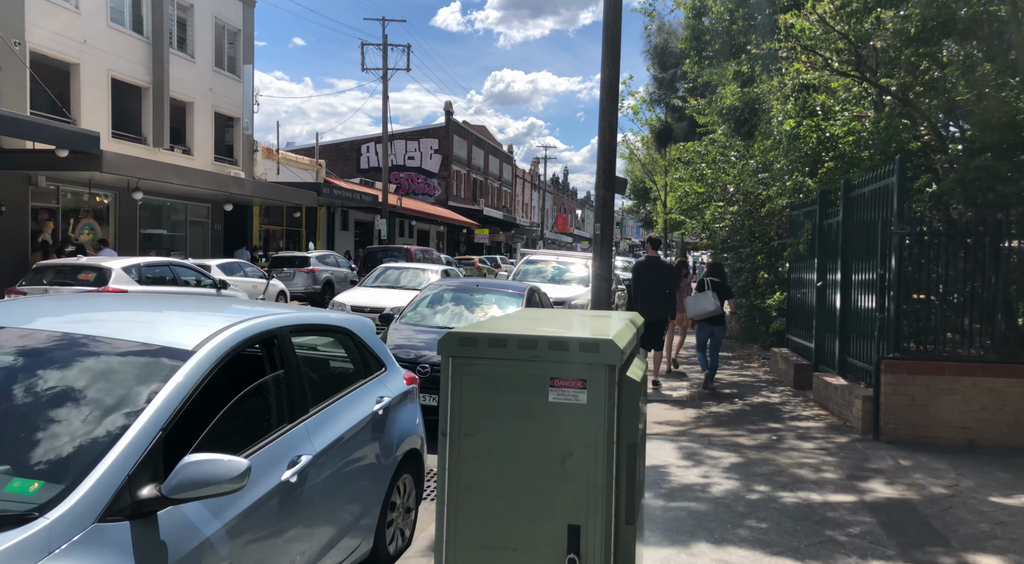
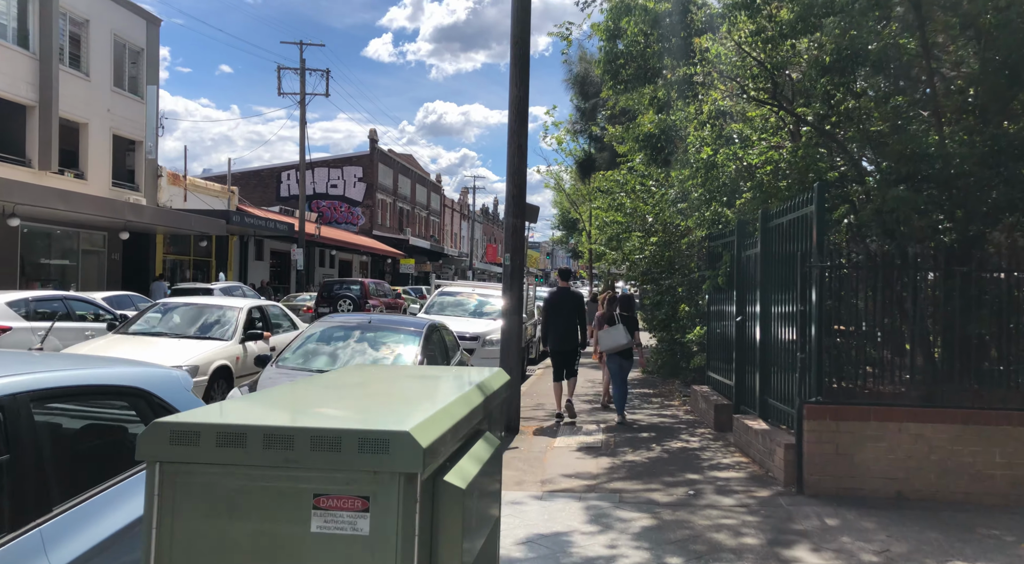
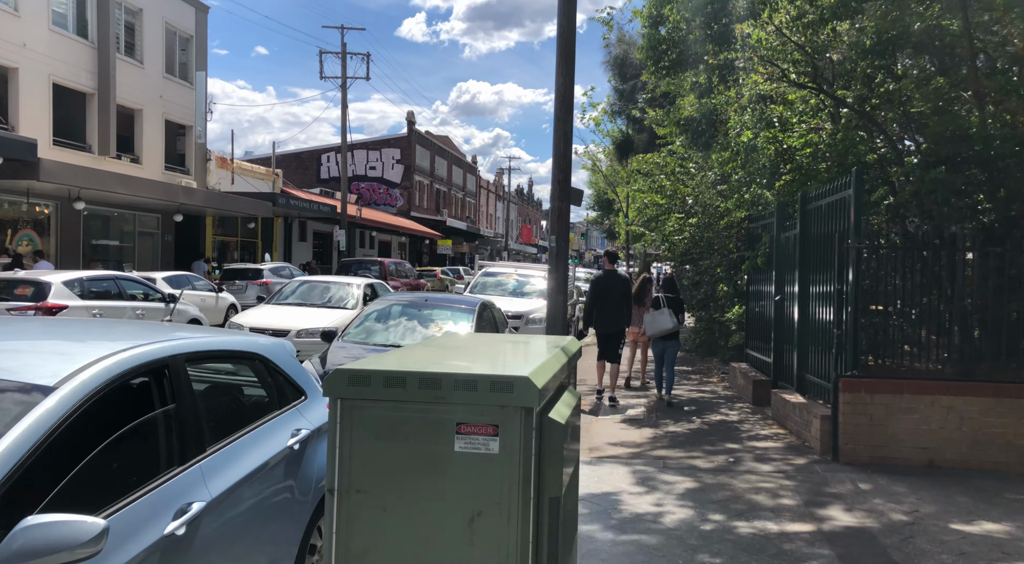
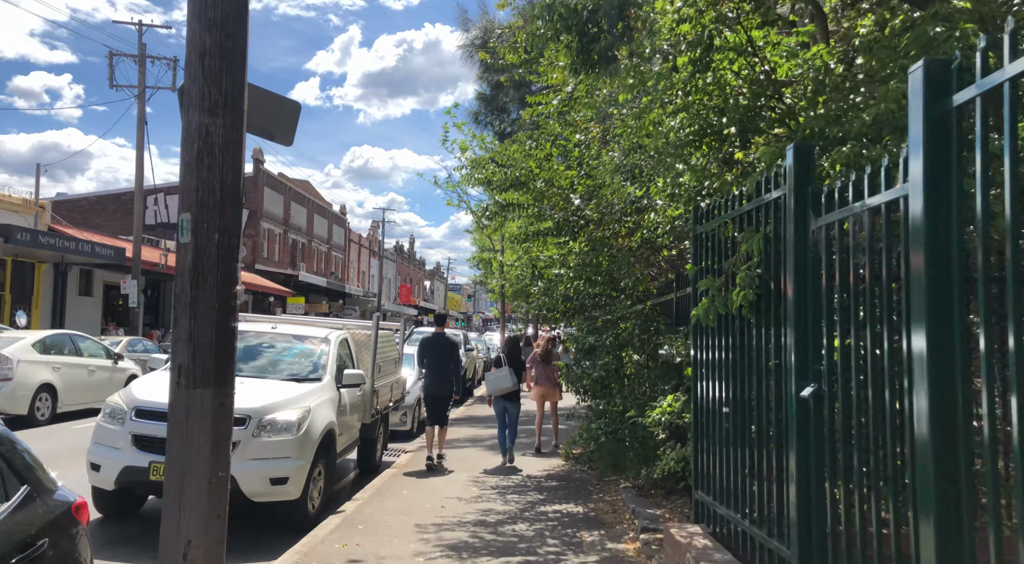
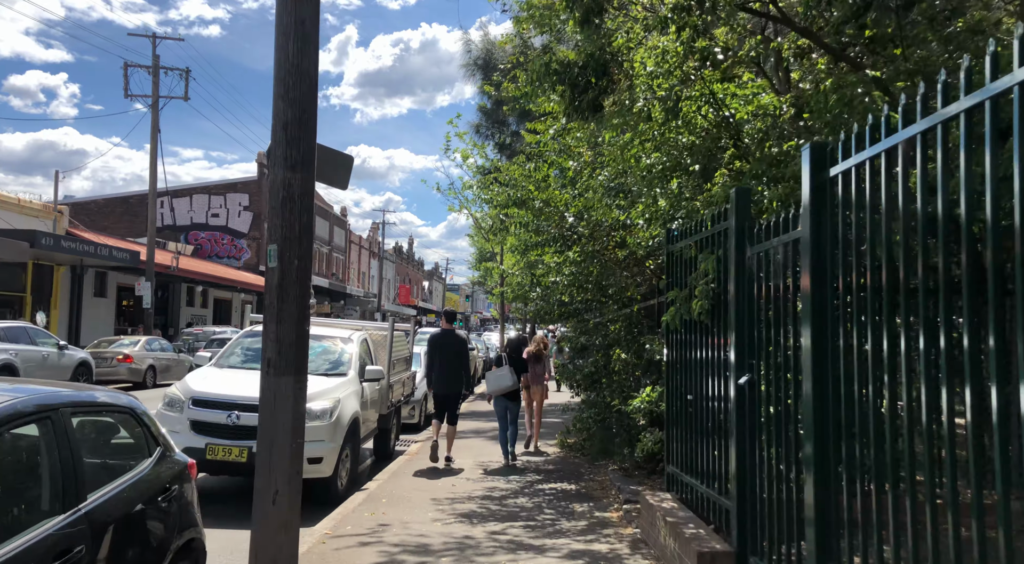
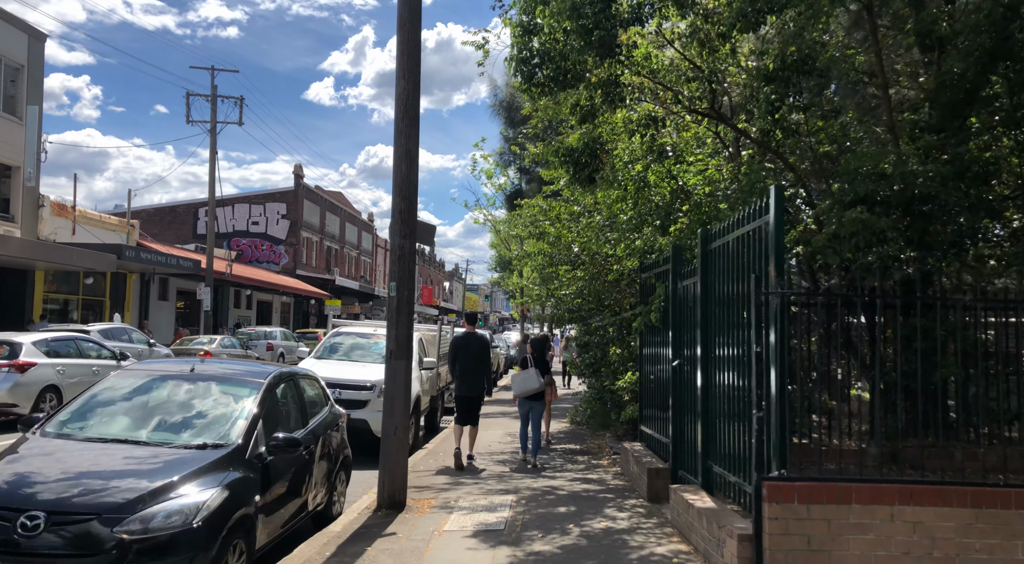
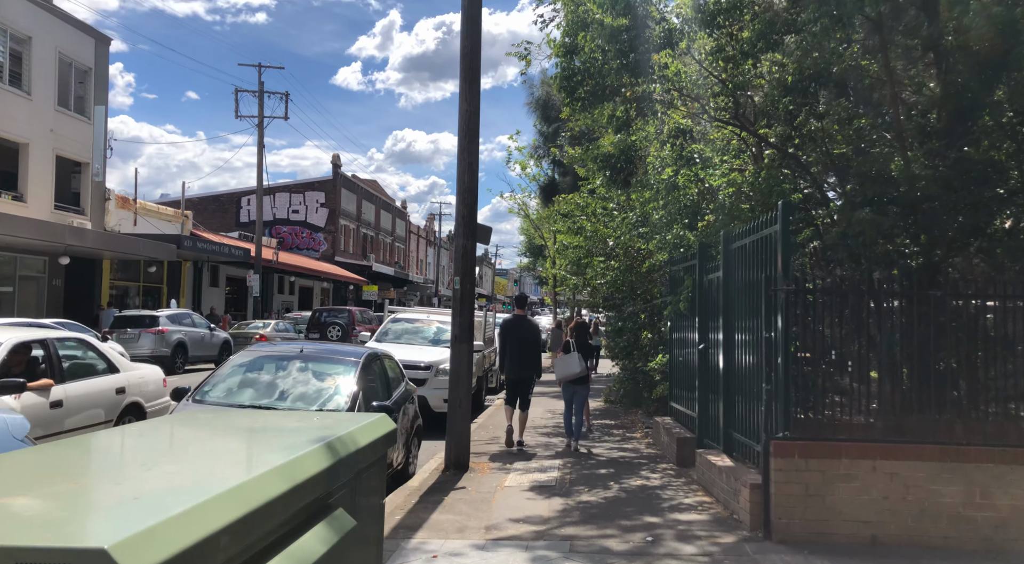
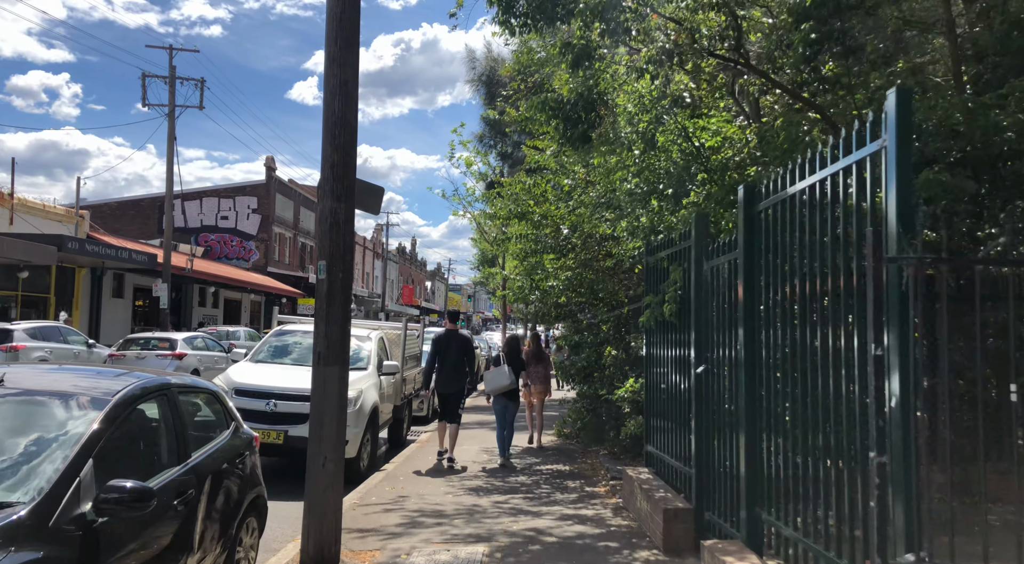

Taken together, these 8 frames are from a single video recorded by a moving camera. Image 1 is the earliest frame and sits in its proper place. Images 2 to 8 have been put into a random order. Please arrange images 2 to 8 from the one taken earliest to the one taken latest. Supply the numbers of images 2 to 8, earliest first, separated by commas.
3, 2, 7, 6, 8, 5, 4
